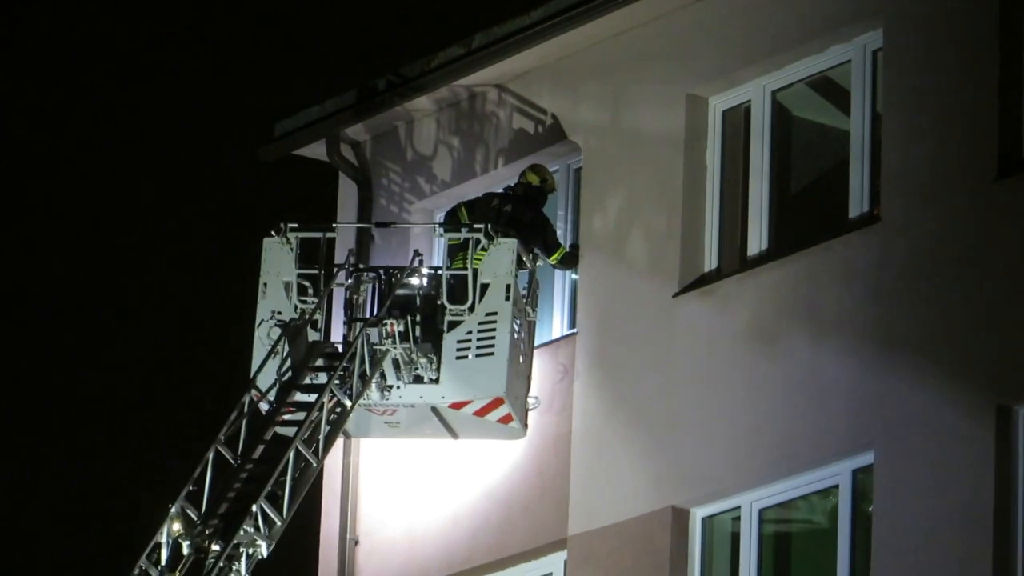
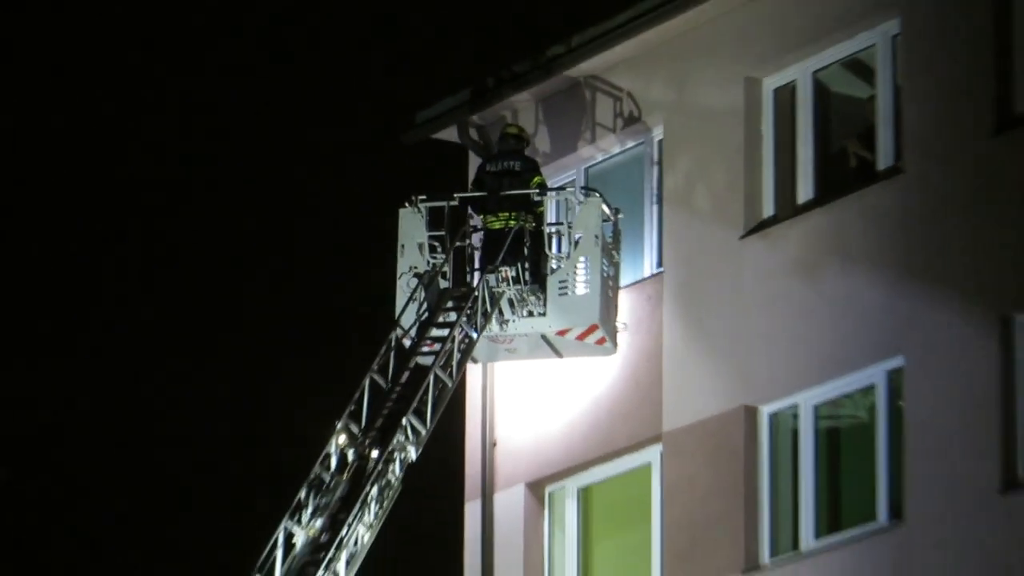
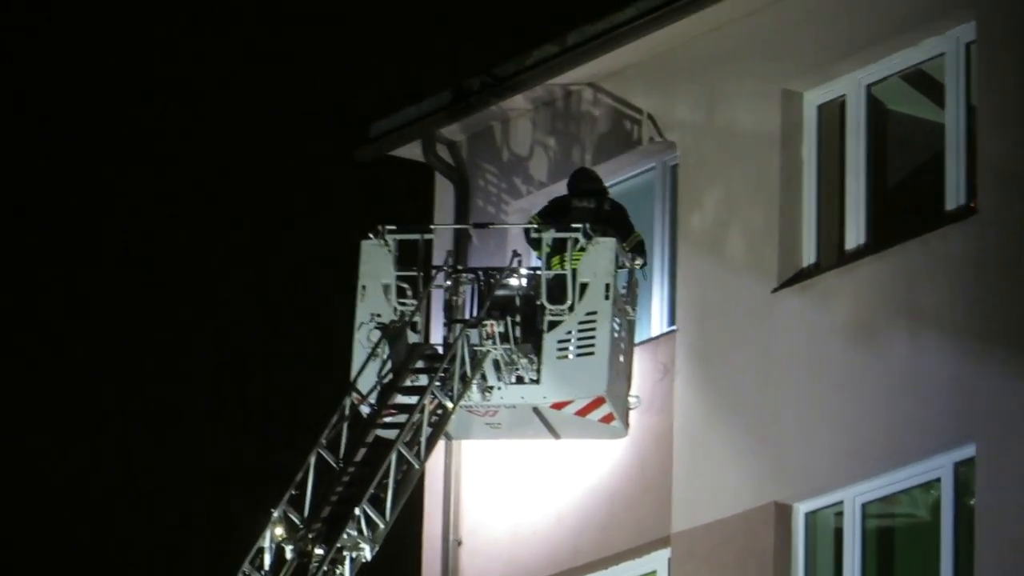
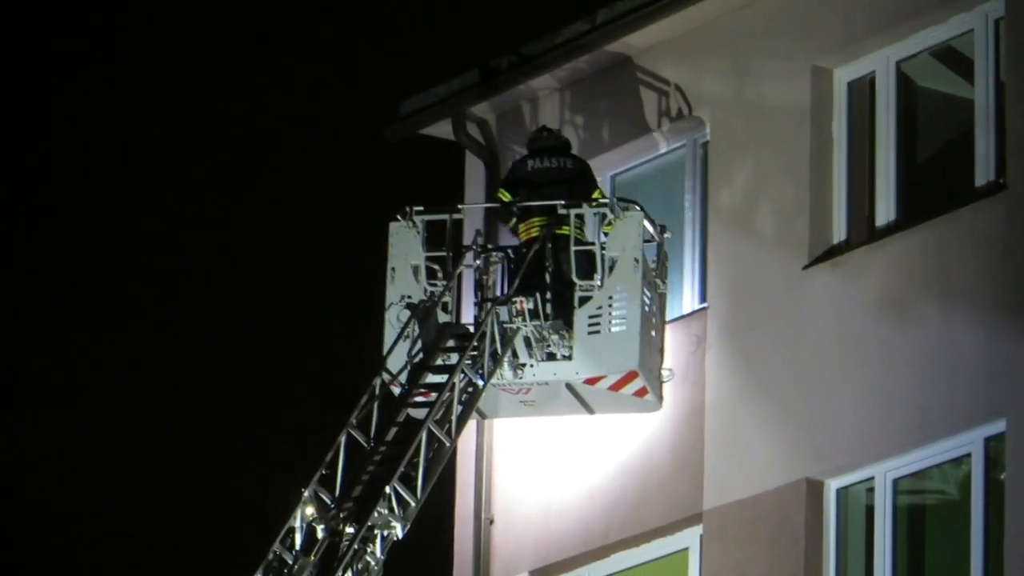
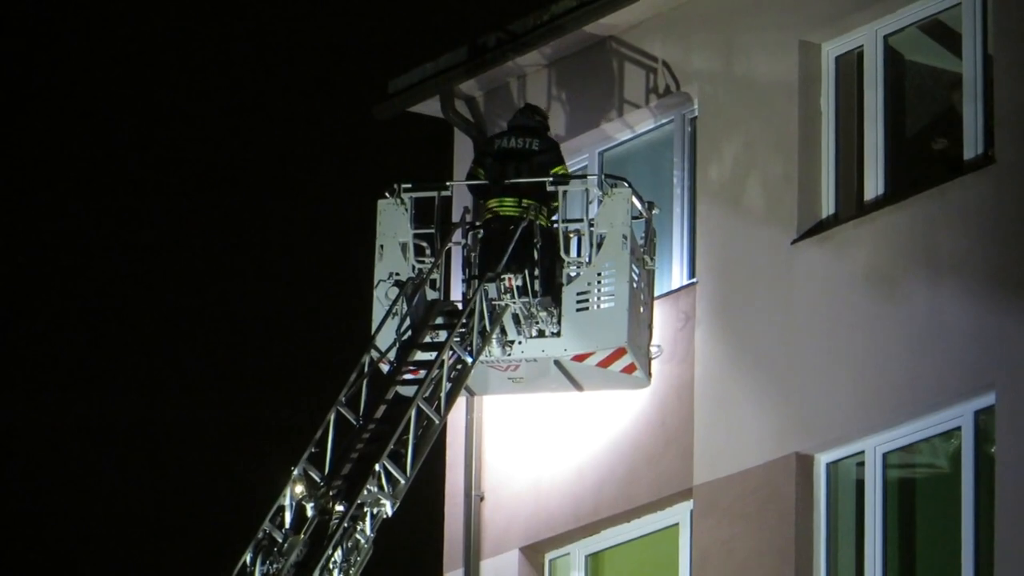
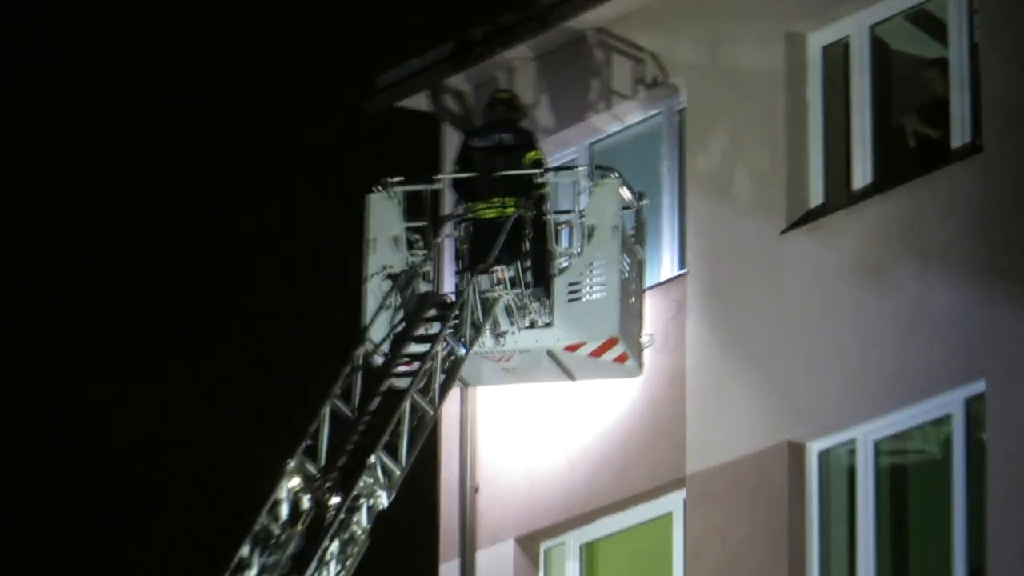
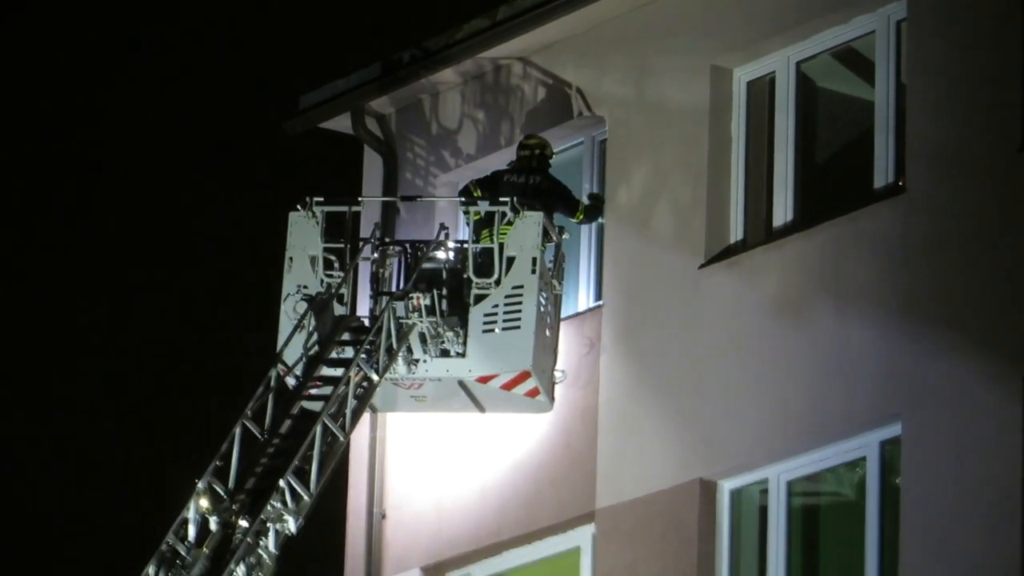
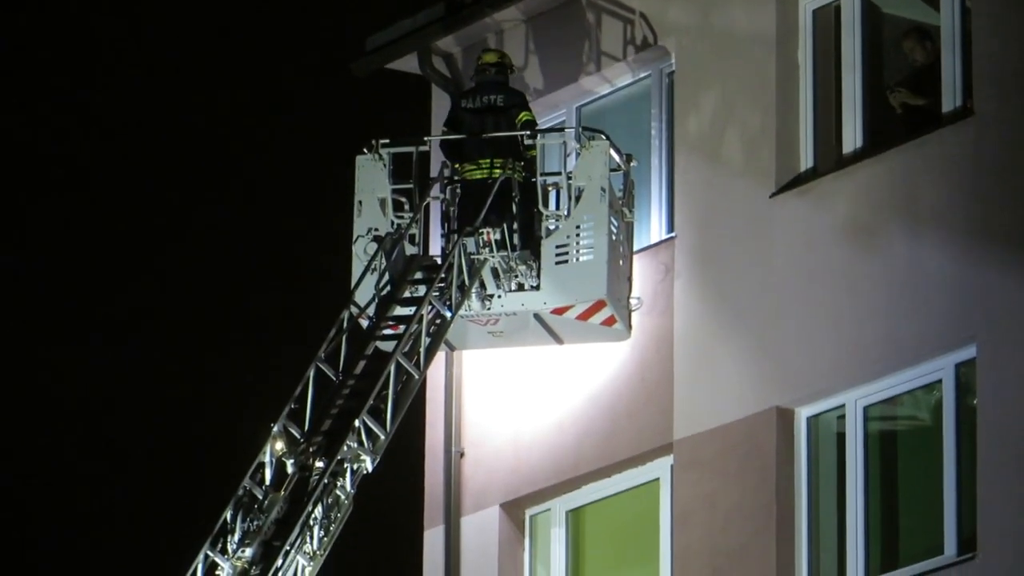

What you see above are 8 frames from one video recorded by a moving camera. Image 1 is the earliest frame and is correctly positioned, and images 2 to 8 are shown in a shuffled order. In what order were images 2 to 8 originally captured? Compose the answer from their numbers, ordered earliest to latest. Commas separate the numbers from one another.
7, 3, 4, 5, 8, 6, 2
